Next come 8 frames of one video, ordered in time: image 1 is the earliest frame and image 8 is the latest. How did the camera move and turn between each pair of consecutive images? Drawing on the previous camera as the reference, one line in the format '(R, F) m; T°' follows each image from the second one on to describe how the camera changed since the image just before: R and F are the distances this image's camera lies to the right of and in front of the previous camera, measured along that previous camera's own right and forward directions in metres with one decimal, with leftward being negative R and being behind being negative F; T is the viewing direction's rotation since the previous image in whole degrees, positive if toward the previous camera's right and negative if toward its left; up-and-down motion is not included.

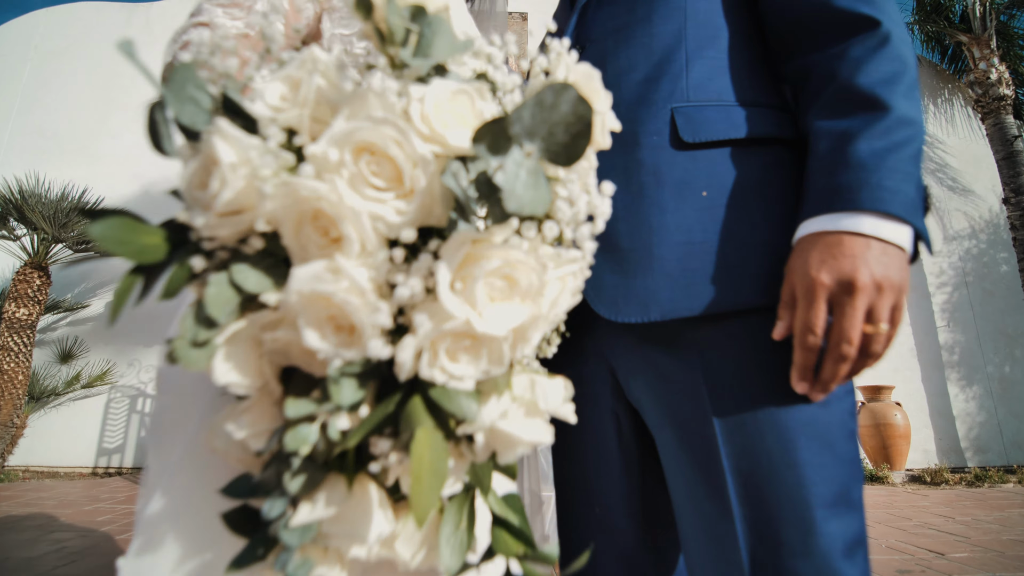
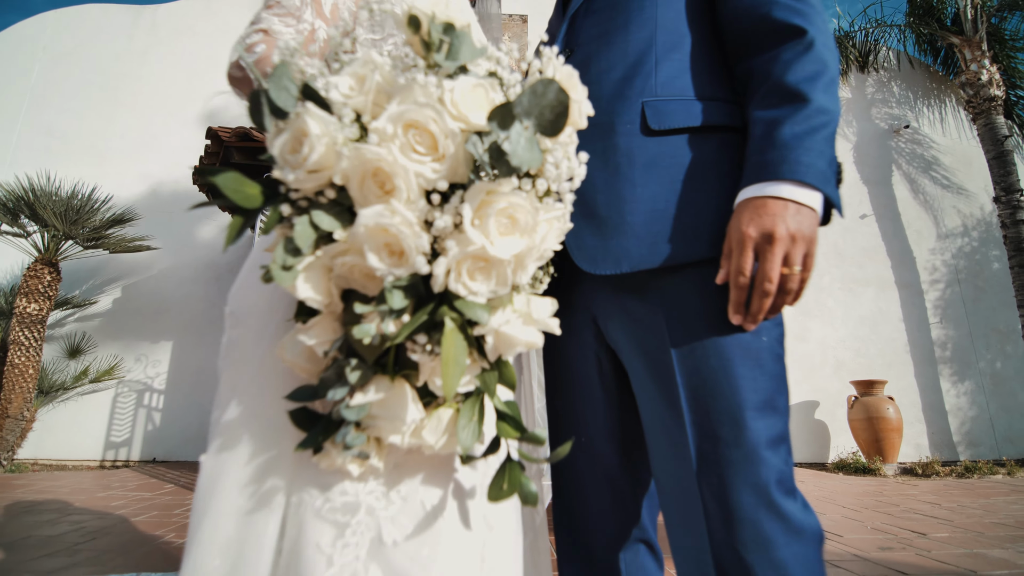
(0.0, -0.1) m; 0°
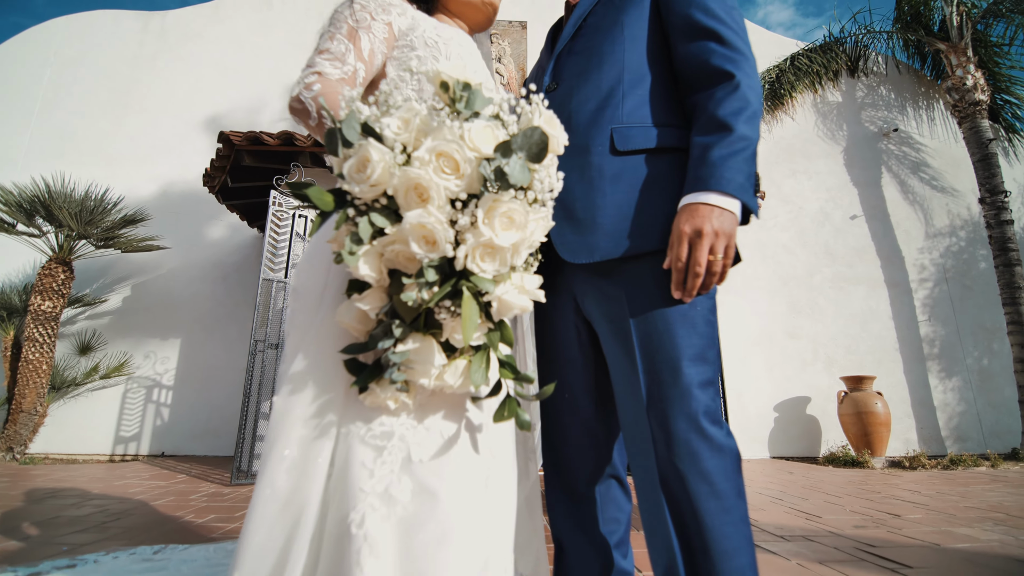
(0.0, -0.2) m; 0°
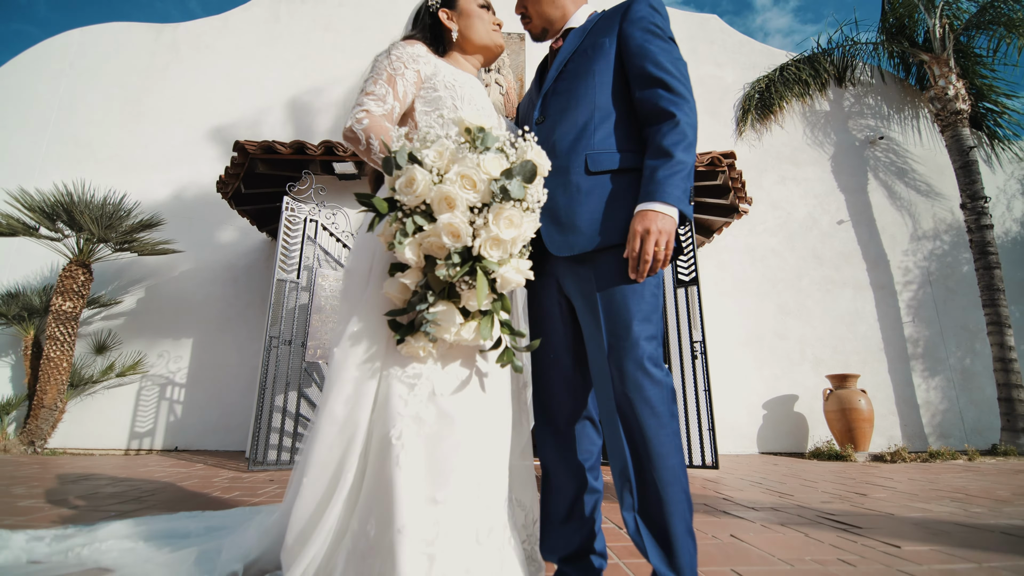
(0.0, -0.2) m; 0°
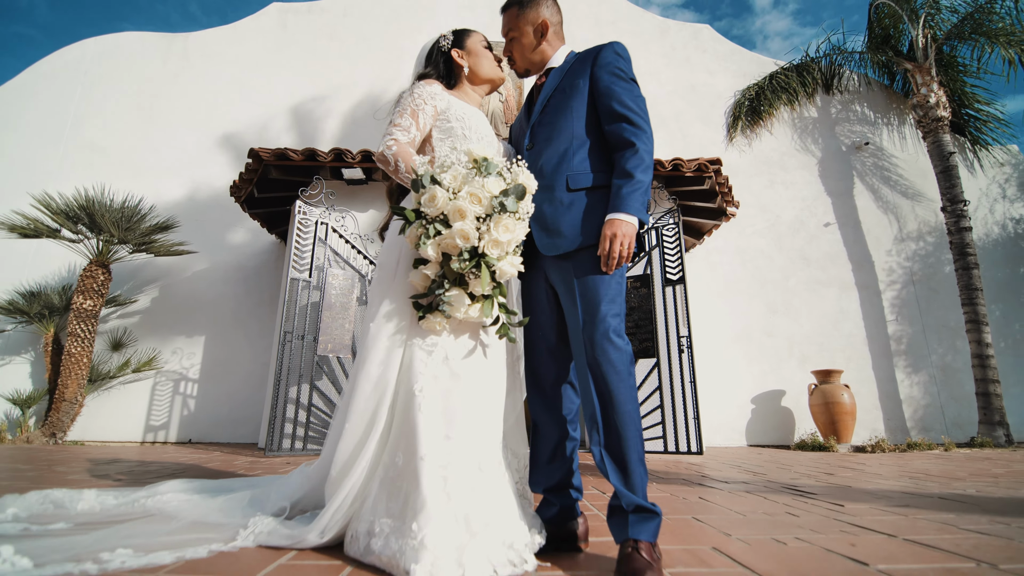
(0.0, -0.3) m; 0°
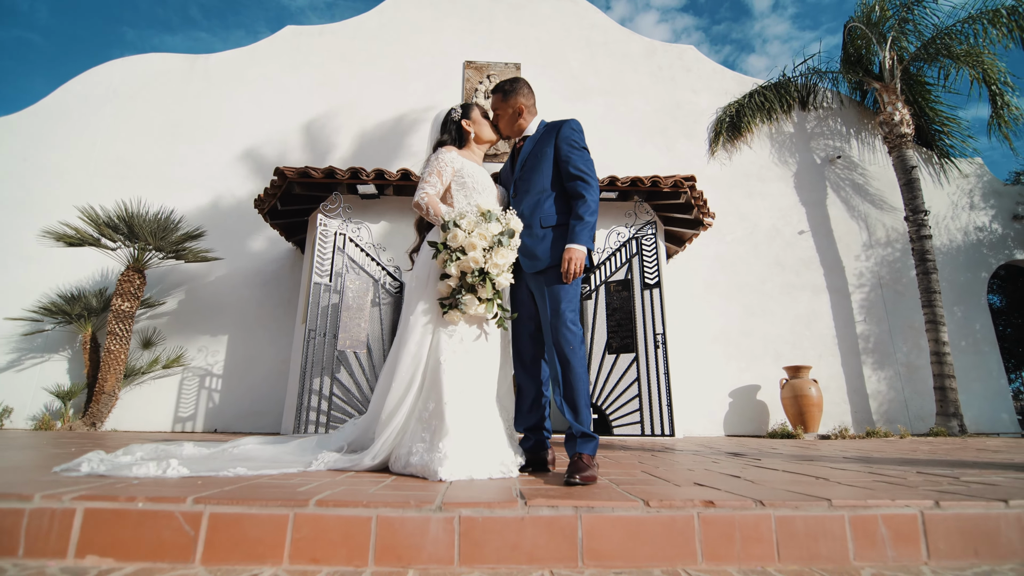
(0.0, -0.6) m; 0°
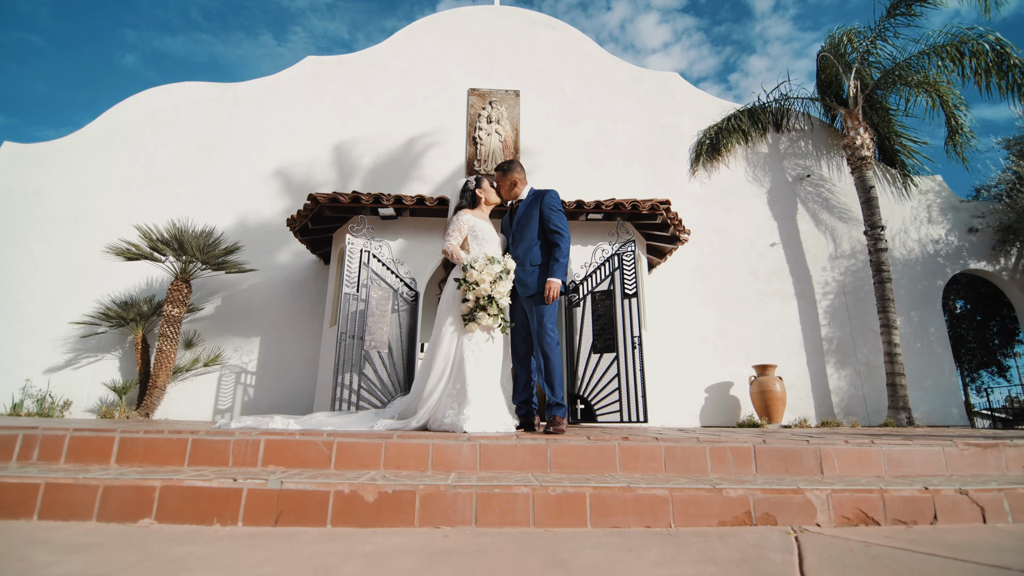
(0.0, -0.9) m; 0°
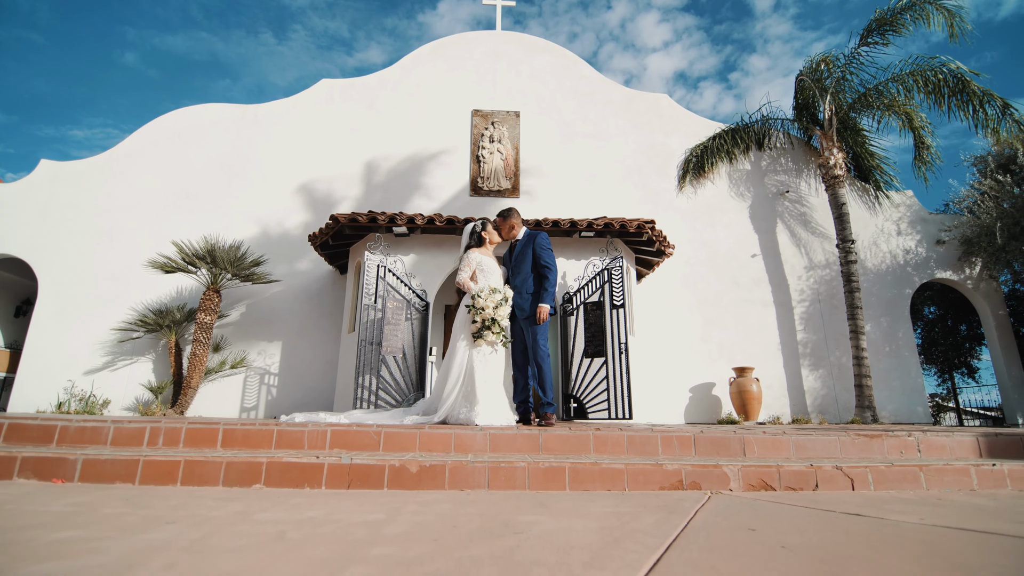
(0.0, -0.7) m; 0°
